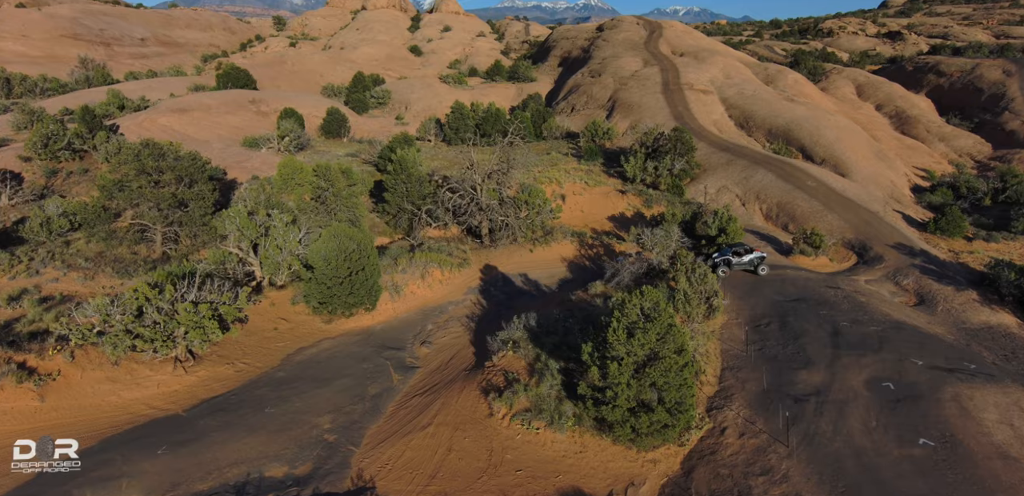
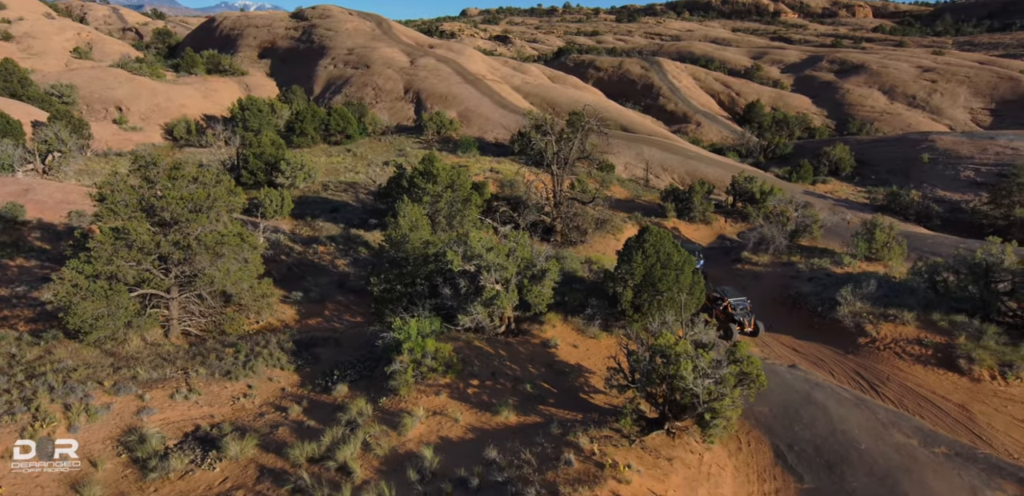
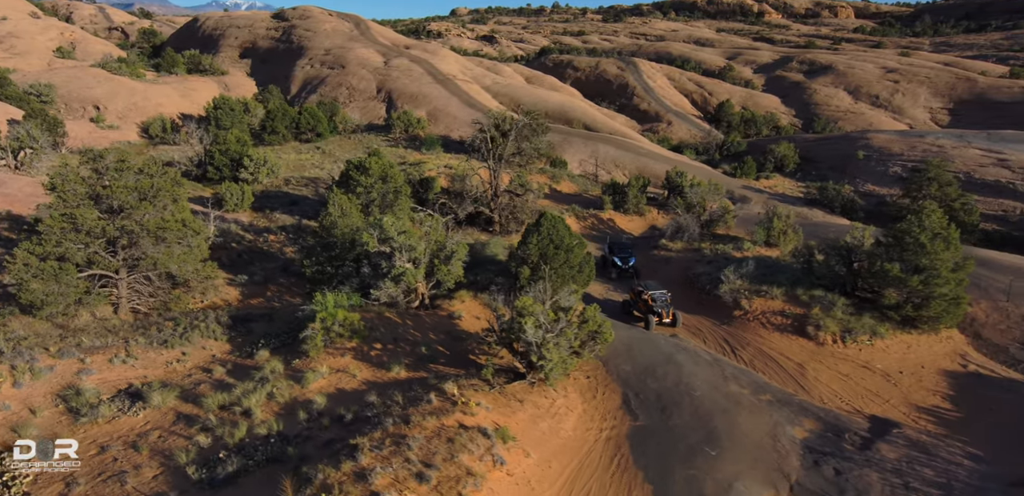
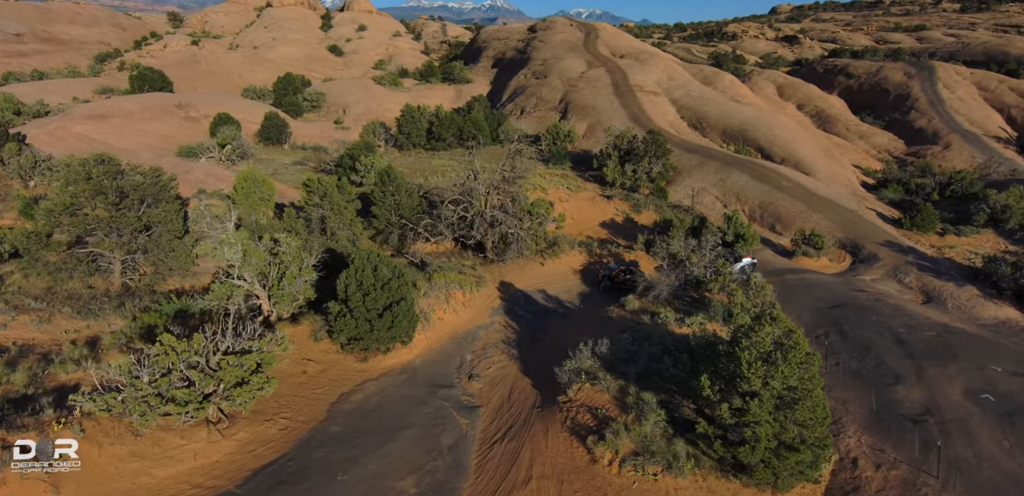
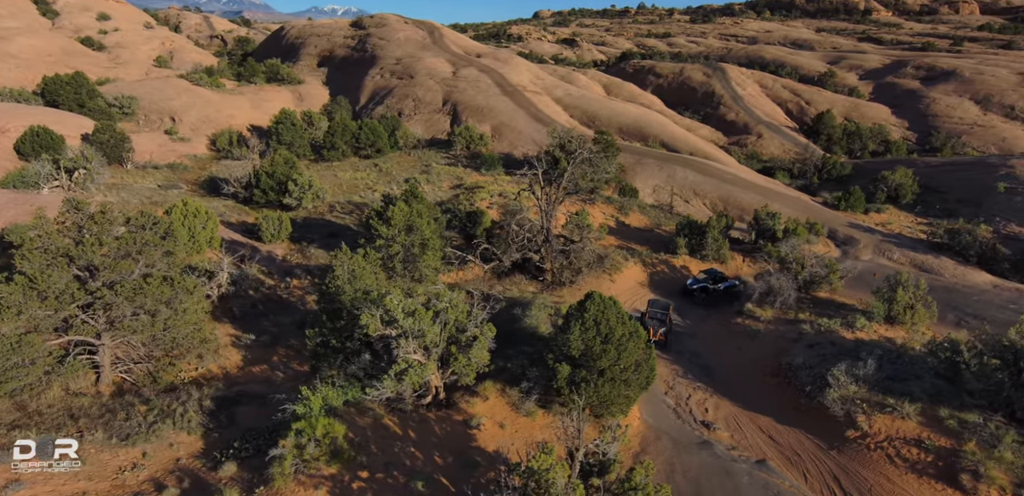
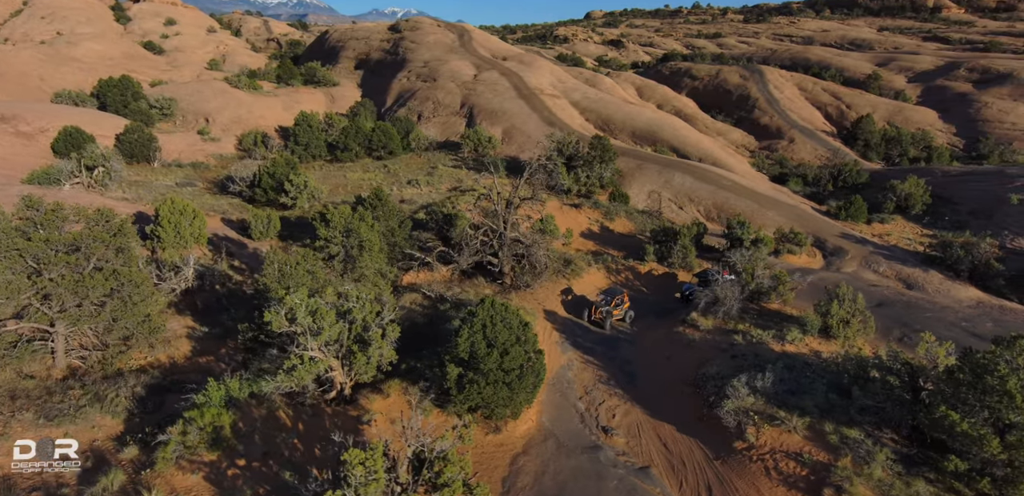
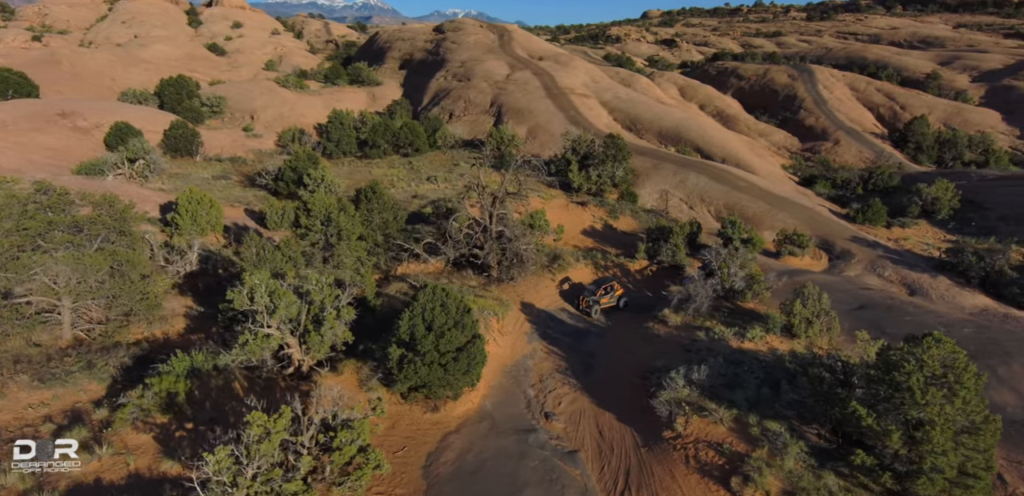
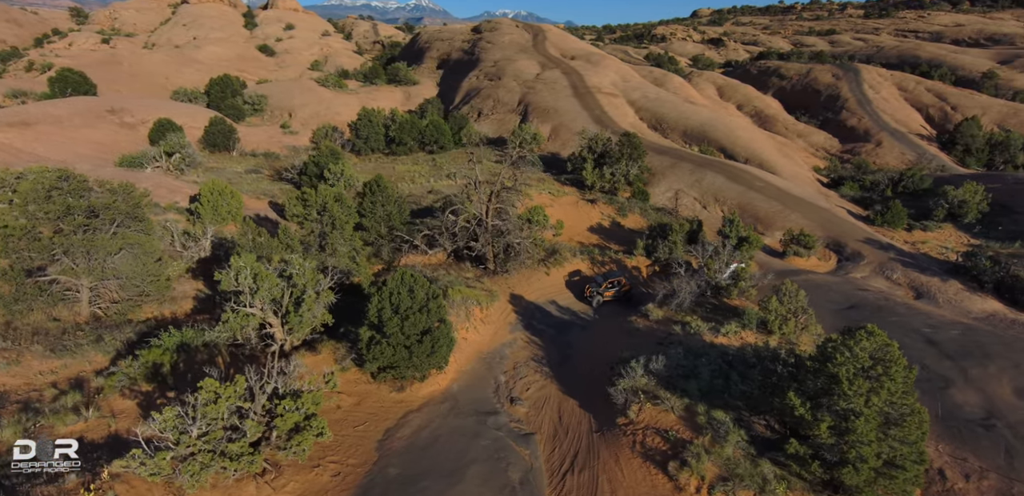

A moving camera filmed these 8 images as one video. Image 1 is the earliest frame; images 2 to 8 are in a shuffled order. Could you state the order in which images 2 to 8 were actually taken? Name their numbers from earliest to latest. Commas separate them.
4, 8, 7, 6, 5, 2, 3
